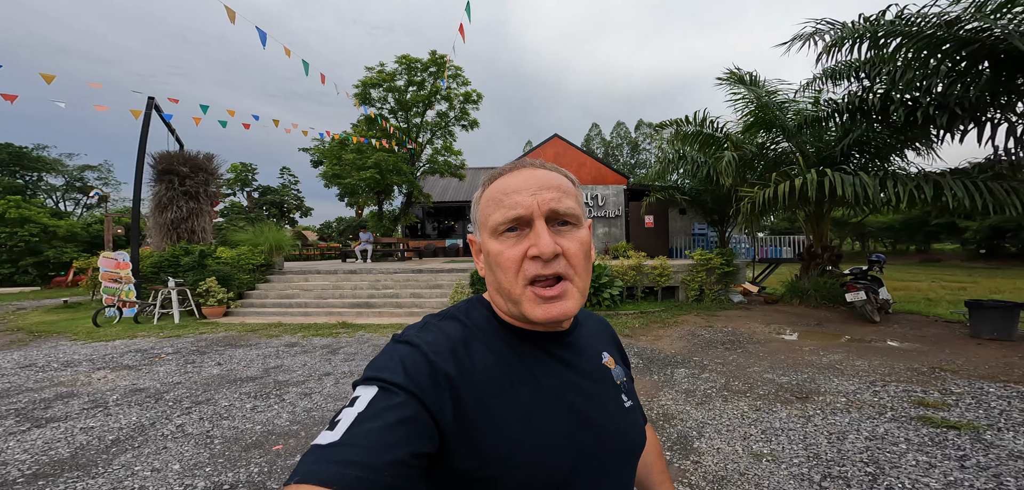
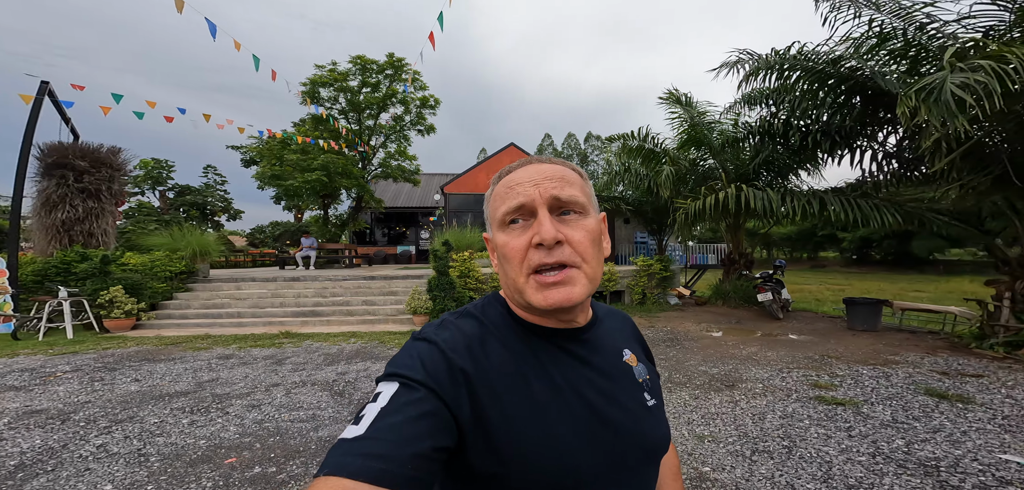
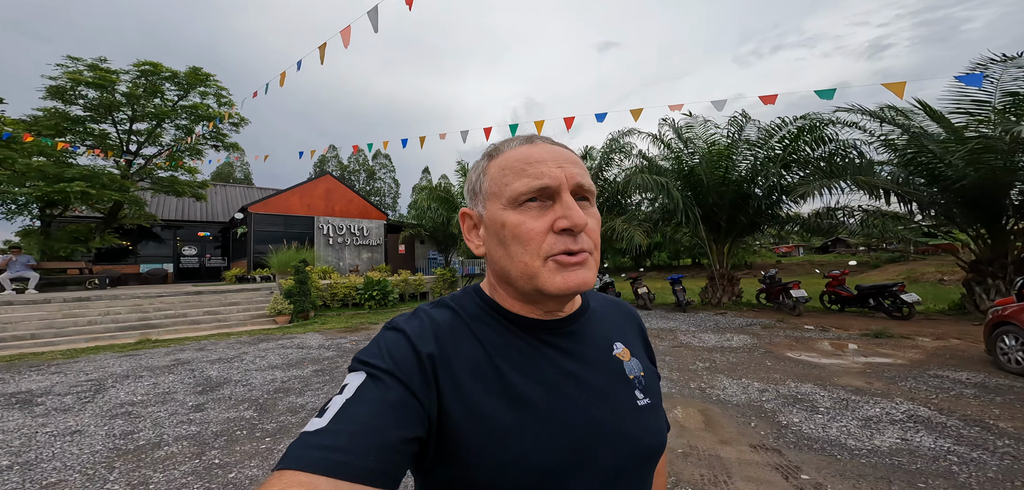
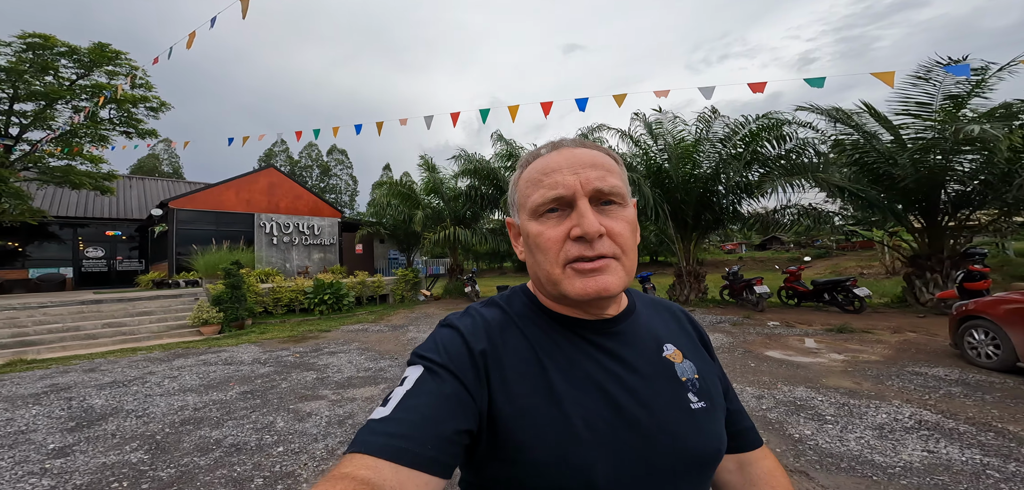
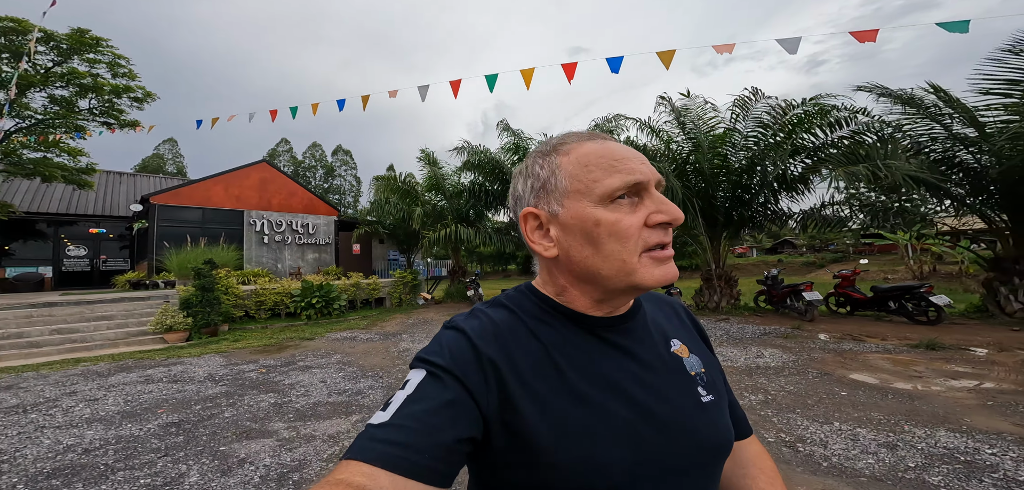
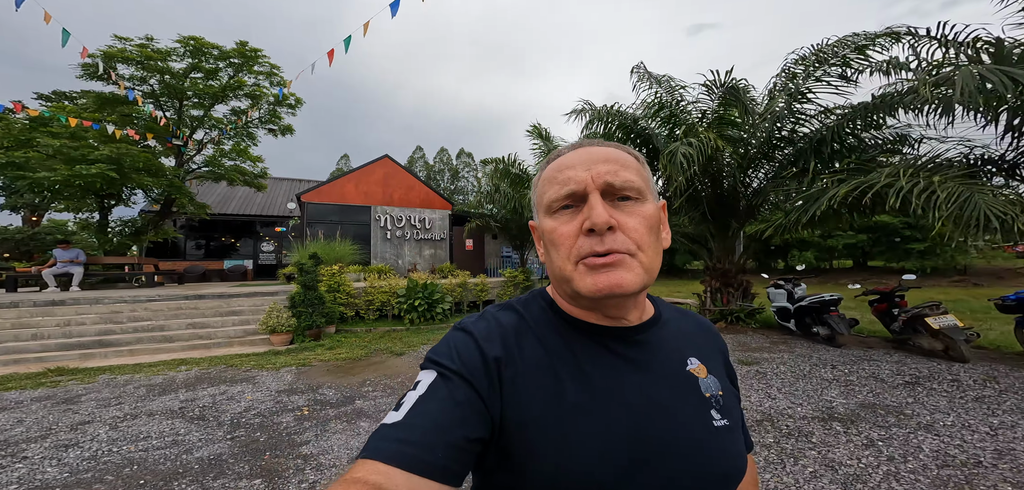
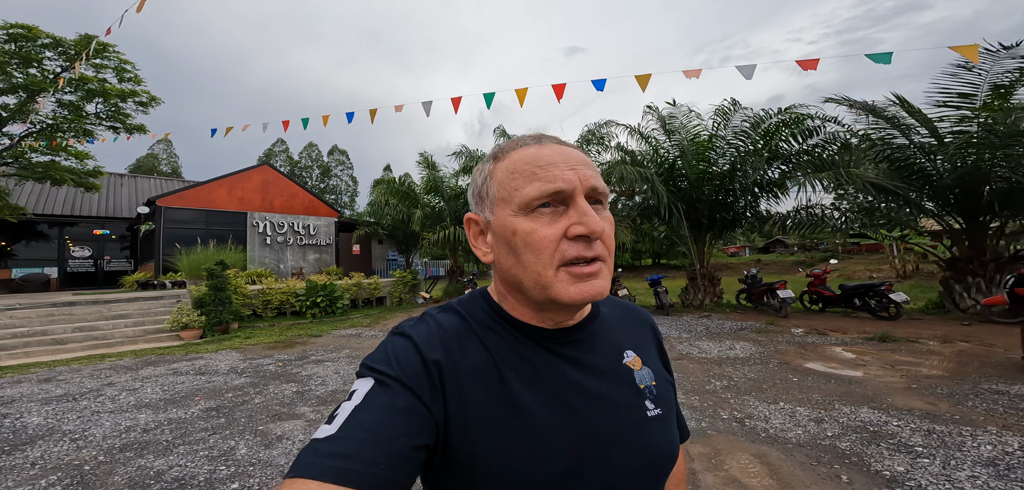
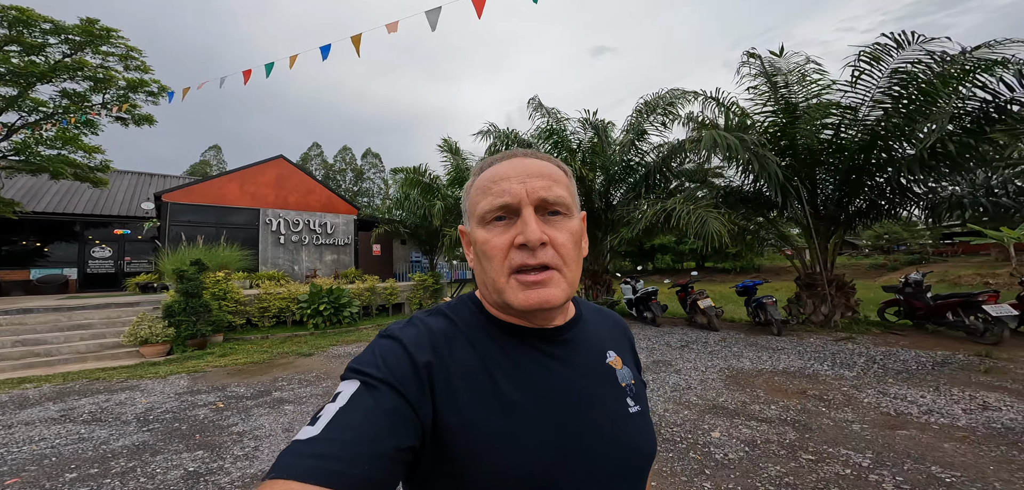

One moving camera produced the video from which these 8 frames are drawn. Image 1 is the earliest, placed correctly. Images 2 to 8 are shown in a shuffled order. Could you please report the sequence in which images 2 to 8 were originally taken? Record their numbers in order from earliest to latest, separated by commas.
2, 6, 8, 5, 7, 4, 3
